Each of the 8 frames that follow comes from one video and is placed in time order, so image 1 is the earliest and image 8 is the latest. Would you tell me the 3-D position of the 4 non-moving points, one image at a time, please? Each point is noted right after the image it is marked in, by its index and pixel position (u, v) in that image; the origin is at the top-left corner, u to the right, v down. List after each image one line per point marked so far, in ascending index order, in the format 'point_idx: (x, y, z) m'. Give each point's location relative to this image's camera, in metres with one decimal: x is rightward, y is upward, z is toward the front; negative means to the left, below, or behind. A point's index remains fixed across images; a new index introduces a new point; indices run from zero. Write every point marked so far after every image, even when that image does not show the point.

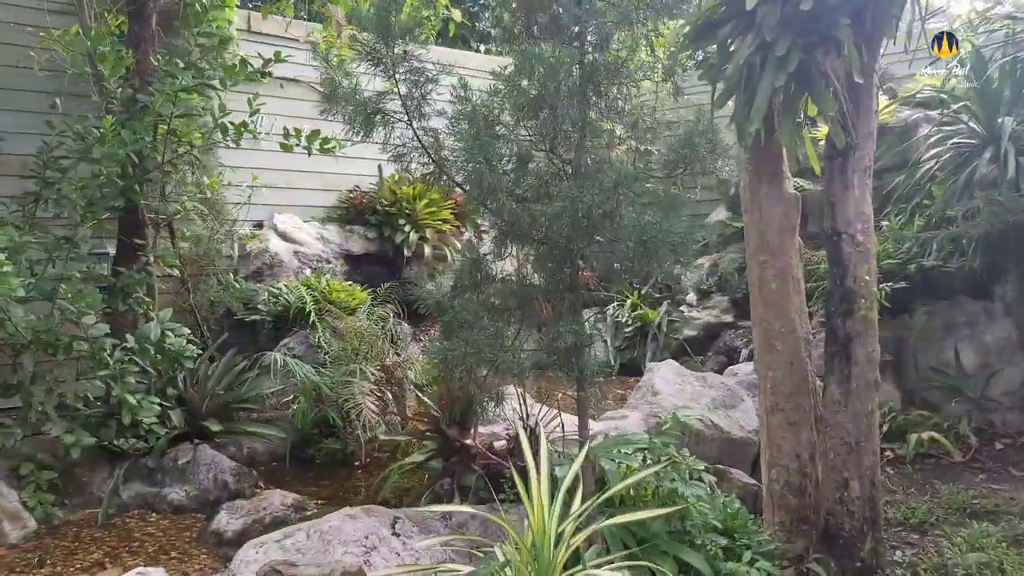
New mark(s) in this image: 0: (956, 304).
0: (+2.6, -0.1, +4.8) m
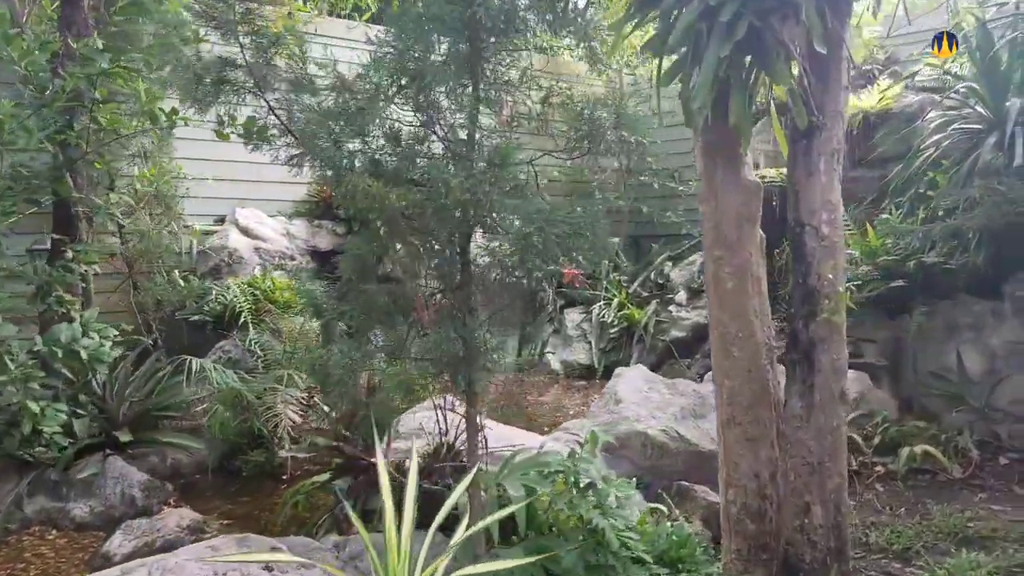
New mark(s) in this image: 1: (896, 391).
0: (+2.4, -0.1, +4.4) m
1: (+2.1, -0.6, +4.5) m
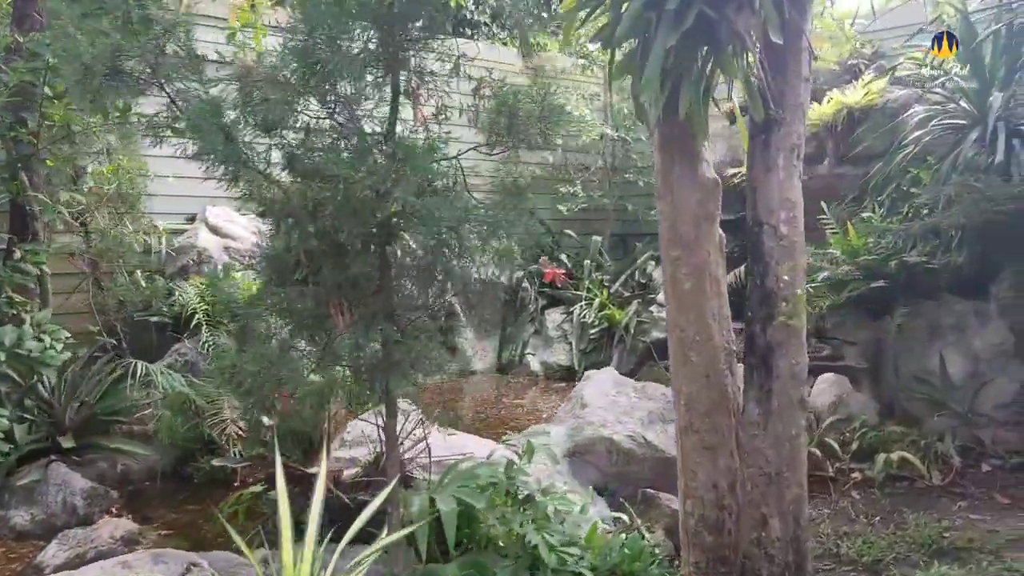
0: (+2.3, -0.1, +4.2) m
1: (+2.0, -0.6, +4.4) m
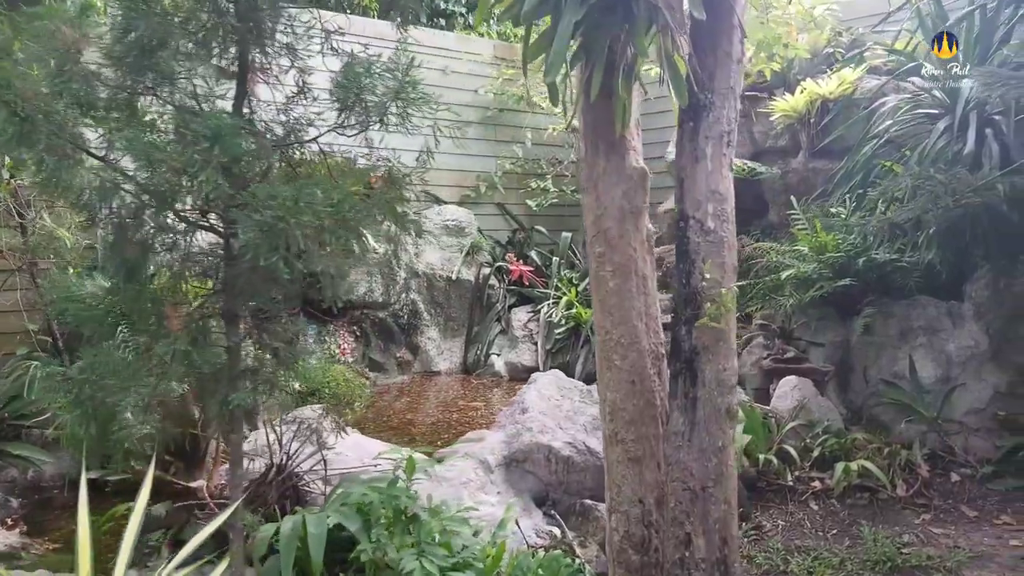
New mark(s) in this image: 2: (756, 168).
0: (+2.0, -0.1, +4.0) m
1: (+1.7, -0.6, +4.2) m
2: (+1.6, +0.8, +5.2) m
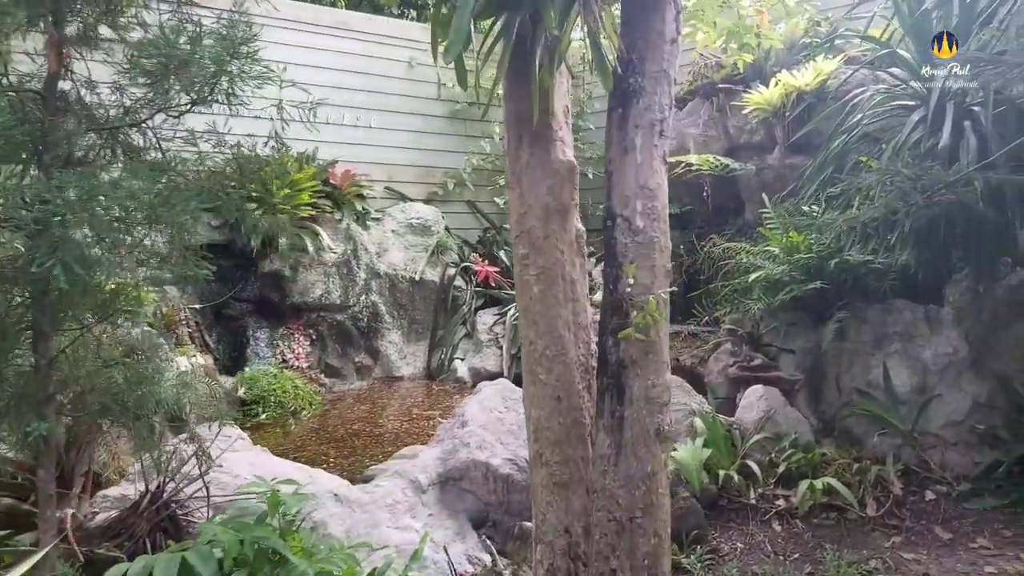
0: (+1.8, -0.1, +3.8) m
1: (+1.5, -0.6, +3.9) m
2: (+1.3, +0.8, +5.0) m
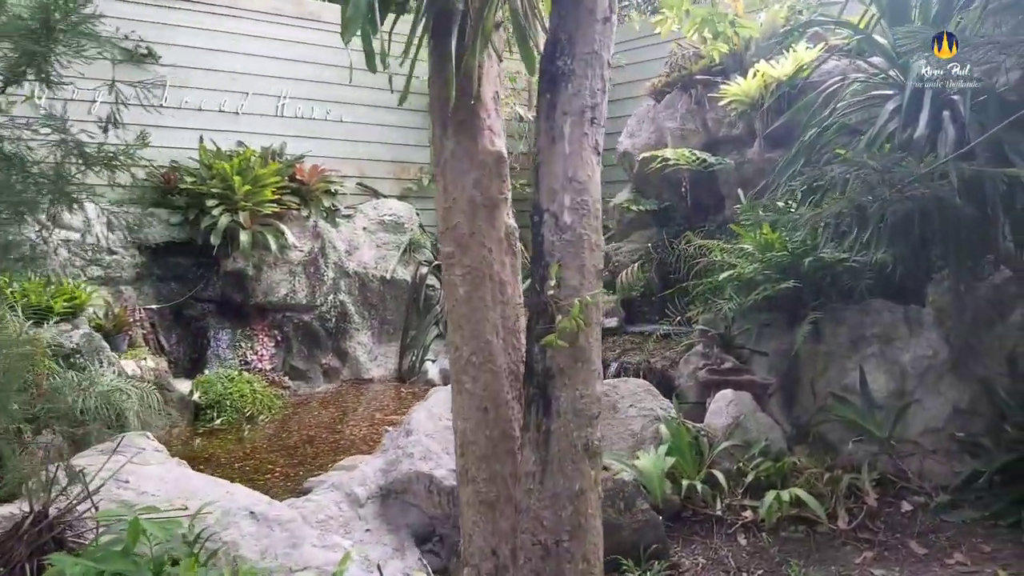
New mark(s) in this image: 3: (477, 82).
0: (+1.6, -0.1, +3.6) m
1: (+1.3, -0.6, +3.7) m
2: (+1.1, +0.8, +4.8) m
3: (-0.1, +0.5, +2.0) m
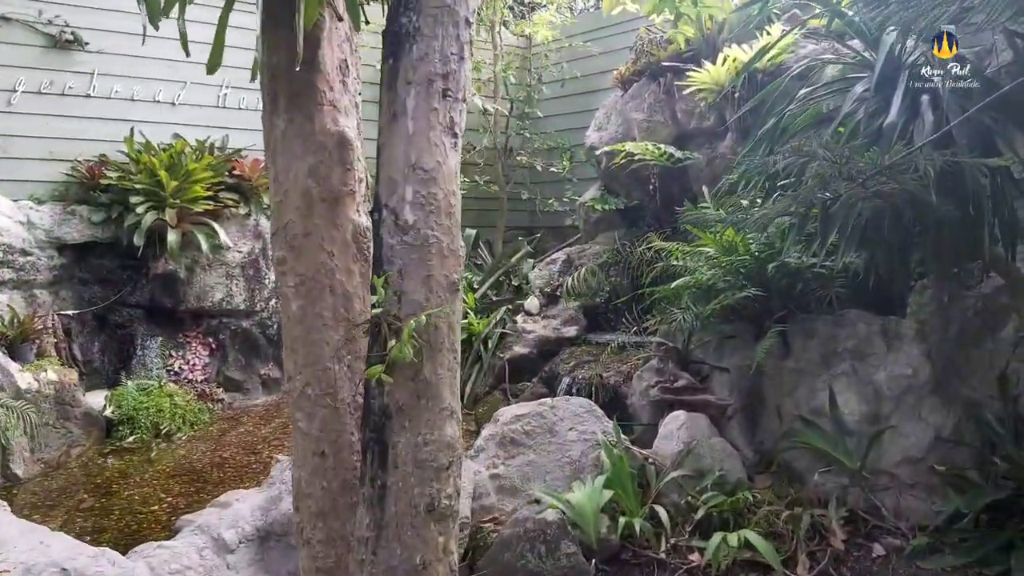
0: (+1.3, -0.1, +3.2) m
1: (+1.0, -0.6, +3.3) m
2: (+0.9, +0.7, +4.4) m
3: (-0.4, +0.5, +1.7) m
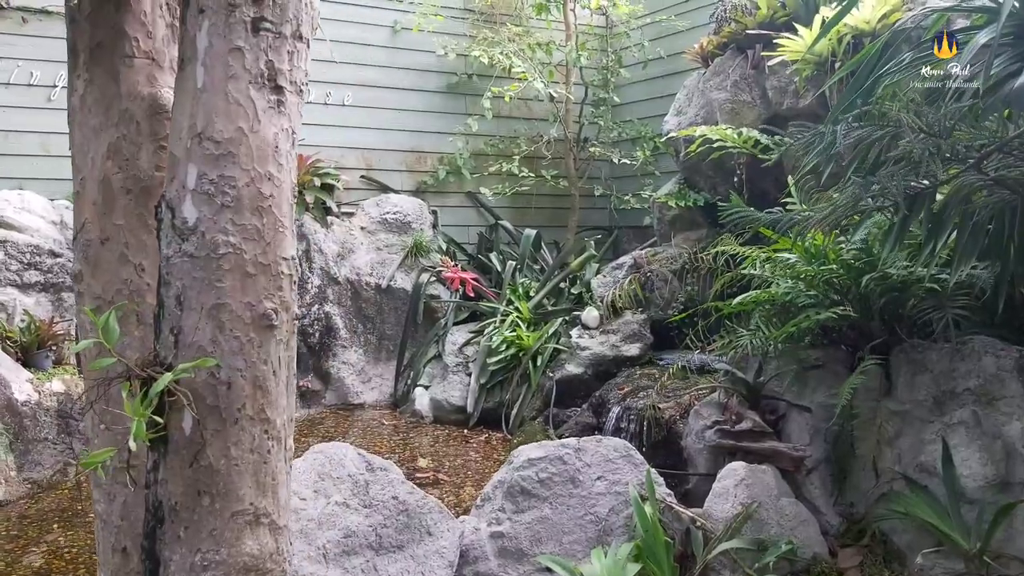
0: (+1.3, -0.2, +2.4) m
1: (+1.1, -0.7, +2.6) m
2: (+1.1, +0.7, +3.7) m
3: (-0.6, +0.5, +1.2) m
